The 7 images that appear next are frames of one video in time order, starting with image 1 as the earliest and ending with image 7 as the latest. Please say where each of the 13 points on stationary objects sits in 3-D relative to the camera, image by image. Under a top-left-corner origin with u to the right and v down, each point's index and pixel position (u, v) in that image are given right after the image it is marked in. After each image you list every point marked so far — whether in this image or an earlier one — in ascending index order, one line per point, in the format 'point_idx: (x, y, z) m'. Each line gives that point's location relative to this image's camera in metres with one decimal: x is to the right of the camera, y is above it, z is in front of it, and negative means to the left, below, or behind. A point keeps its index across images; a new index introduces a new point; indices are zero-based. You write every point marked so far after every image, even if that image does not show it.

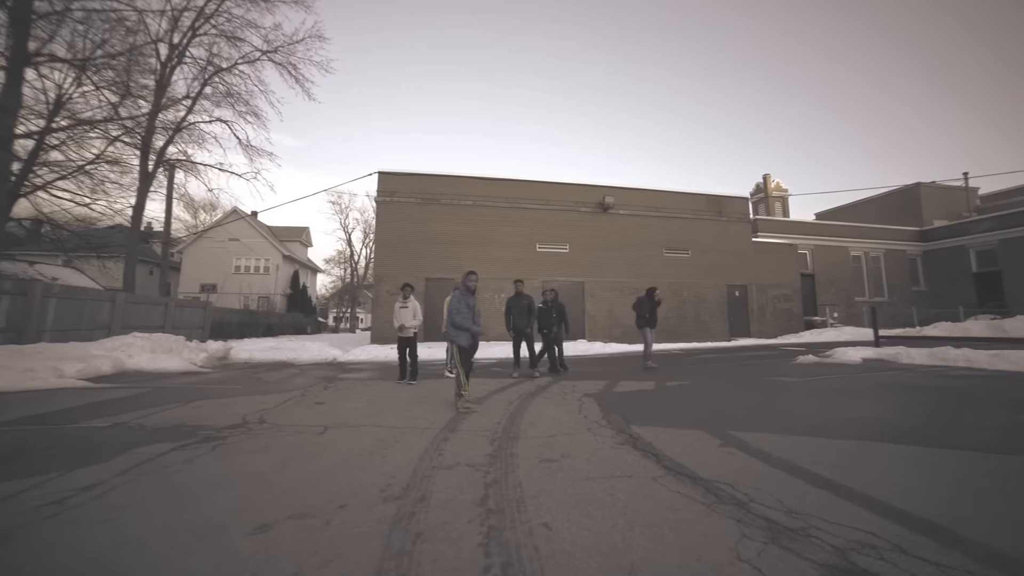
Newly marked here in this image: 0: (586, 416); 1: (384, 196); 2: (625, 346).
0: (+0.7, -1.3, +4.4) m
1: (-4.6, +3.3, +16.0) m
2: (+3.9, -2.0, +15.2) m
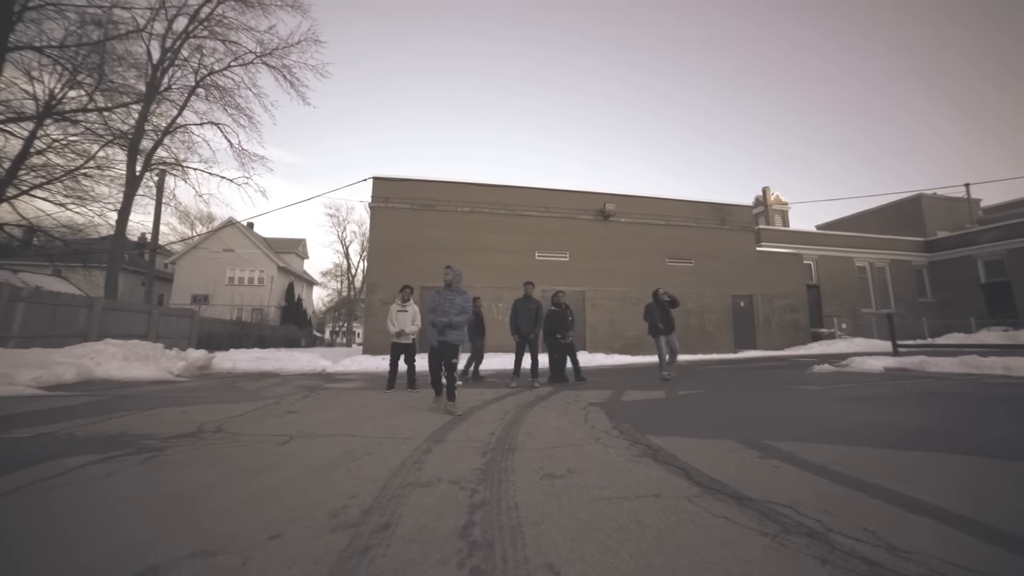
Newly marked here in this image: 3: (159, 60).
0: (+0.7, -1.2, +3.8) m
1: (-4.6, +3.0, +15.6) m
2: (+3.8, -2.3, +14.6) m
3: (-11.3, +7.3, +14.5) m
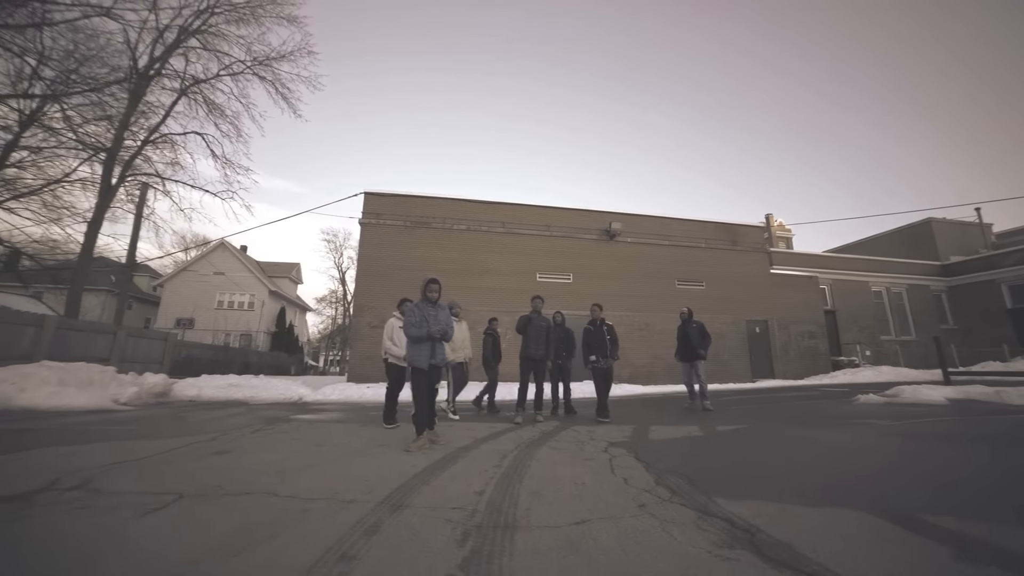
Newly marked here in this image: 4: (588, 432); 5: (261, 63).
0: (+0.7, -1.1, +2.7) m
1: (-4.6, +2.3, +14.7) m
2: (+3.8, -3.0, +13.4) m
3: (-11.3, +6.7, +13.9) m
4: (+0.9, -1.6, +5.1) m
5: (-8.2, +7.4, +14.9) m
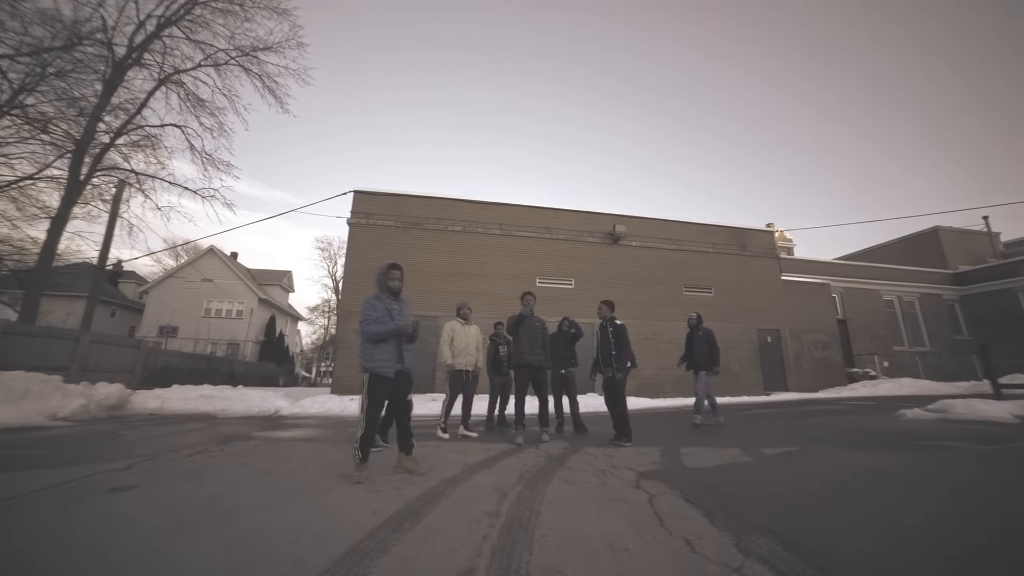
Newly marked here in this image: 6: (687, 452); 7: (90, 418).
0: (+0.7, -1.0, +1.8) m
1: (-4.7, +2.2, +13.8) m
2: (+3.7, -3.1, +12.4) m
3: (-11.3, +6.6, +13.0) m
4: (+0.9, -1.5, +4.2) m
5: (-8.2, +7.2, +14.1) m
6: (+1.6, -1.5, +4.2) m
7: (-6.5, -2.0, +6.9) m
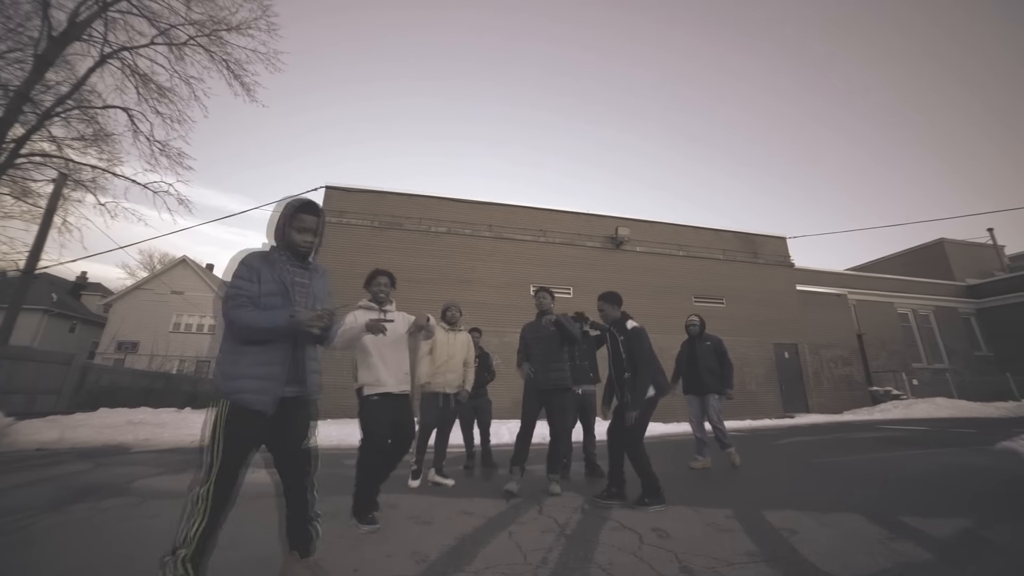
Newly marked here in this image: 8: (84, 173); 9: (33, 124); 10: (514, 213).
0: (+0.7, -0.7, +0.2) m
1: (-4.9, +1.9, +12.2) m
2: (+3.5, -3.3, +10.8) m
3: (-11.5, +6.5, +11.5) m
4: (+0.8, -1.4, +2.6) m
5: (-8.4, +7.0, +12.6) m
6: (+1.6, -1.4, +2.6) m
7: (-6.6, -1.9, +5.2) m
8: (-11.7, +3.1, +12.4) m
9: (-11.7, +4.0, +11.1) m
10: (+0.1, +2.3, +13.6) m
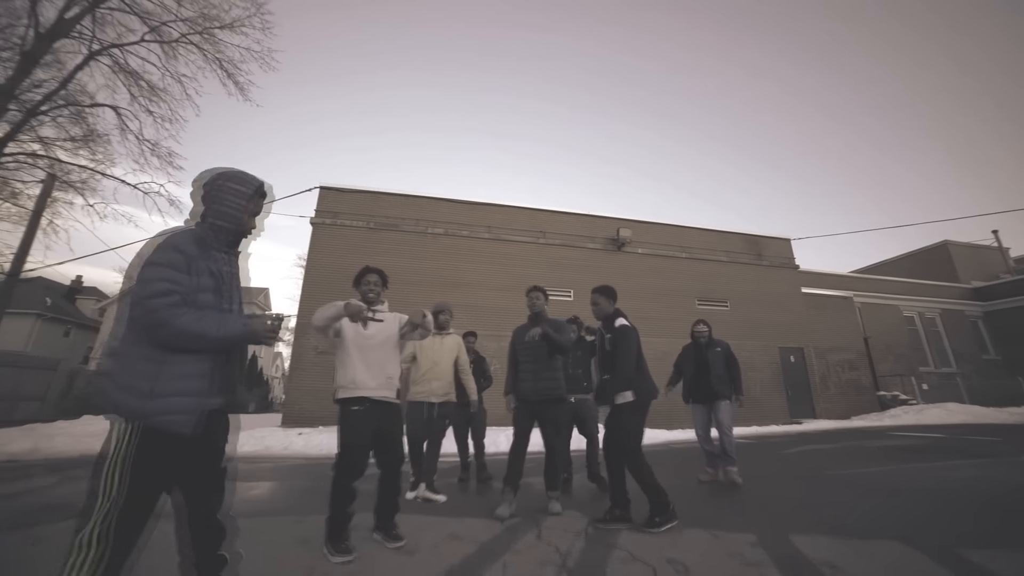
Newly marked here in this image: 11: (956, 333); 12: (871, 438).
0: (+0.7, -0.7, -0.2) m
1: (-4.9, +1.9, +11.9) m
2: (+3.5, -3.3, +10.4) m
3: (-11.6, +6.4, +11.2) m
4: (+0.8, -1.4, +2.2) m
5: (-8.5, +6.9, +12.4) m
6: (+1.5, -1.4, +2.3) m
7: (-6.6, -1.9, +4.8) m
8: (-11.7, +3.1, +12.1) m
9: (-11.8, +4.0, +10.8) m
10: (0.0, +2.2, +13.3) m
11: (+18.9, -1.9, +19.3) m
12: (+6.7, -2.8, +8.4) m
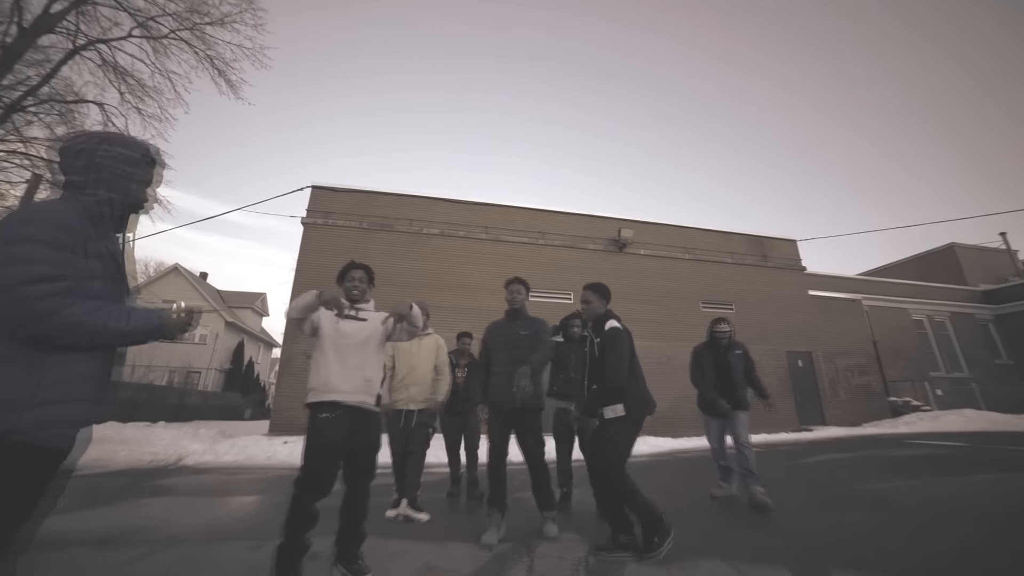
0: (+0.6, -0.6, -0.6) m
1: (-5.0, +1.8, +11.5) m
2: (+3.4, -3.4, +10.0) m
3: (-11.6, +6.3, +10.9) m
4: (+0.7, -1.3, +1.8) m
5: (-8.5, +6.9, +12.1) m
6: (+1.5, -1.3, +1.9) m
7: (-6.7, -1.9, +4.4) m
8: (-11.8, +3.0, +11.7) m
9: (-11.8, +3.9, +10.4) m
10: (0.0, +2.1, +12.9) m
11: (+18.9, -2.0, +18.8) m
12: (+6.6, -2.8, +7.9) m
